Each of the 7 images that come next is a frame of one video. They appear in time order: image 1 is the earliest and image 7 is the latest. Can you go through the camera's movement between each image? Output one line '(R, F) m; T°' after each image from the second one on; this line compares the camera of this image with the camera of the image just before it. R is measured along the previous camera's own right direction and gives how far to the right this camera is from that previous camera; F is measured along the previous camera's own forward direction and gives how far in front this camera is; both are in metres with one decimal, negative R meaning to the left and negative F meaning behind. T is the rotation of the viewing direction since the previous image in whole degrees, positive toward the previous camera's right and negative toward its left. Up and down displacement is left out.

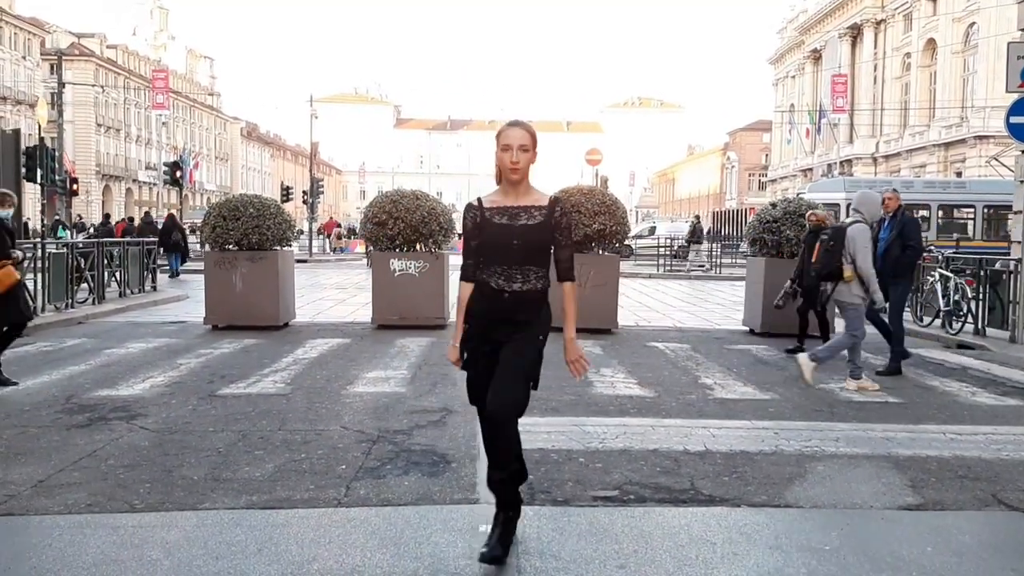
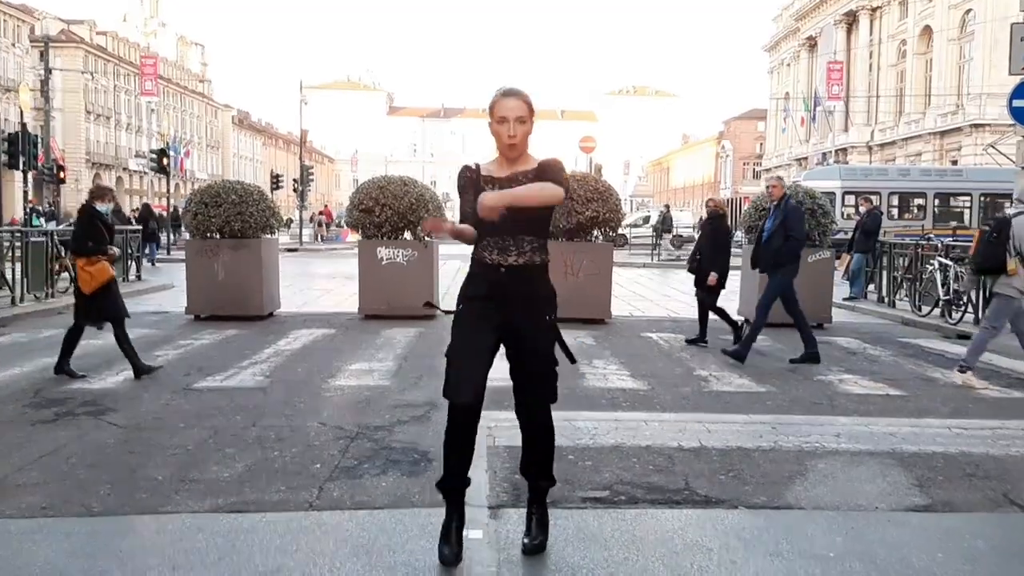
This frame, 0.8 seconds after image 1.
(+0.1, +0.3) m; 0°
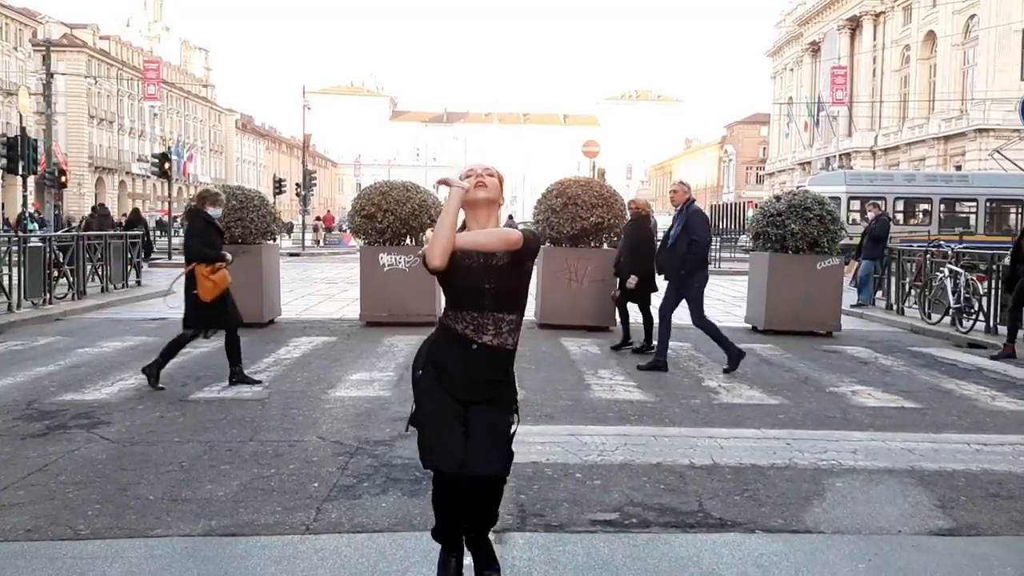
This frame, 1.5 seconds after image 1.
(0.0, +0.2) m; 0°
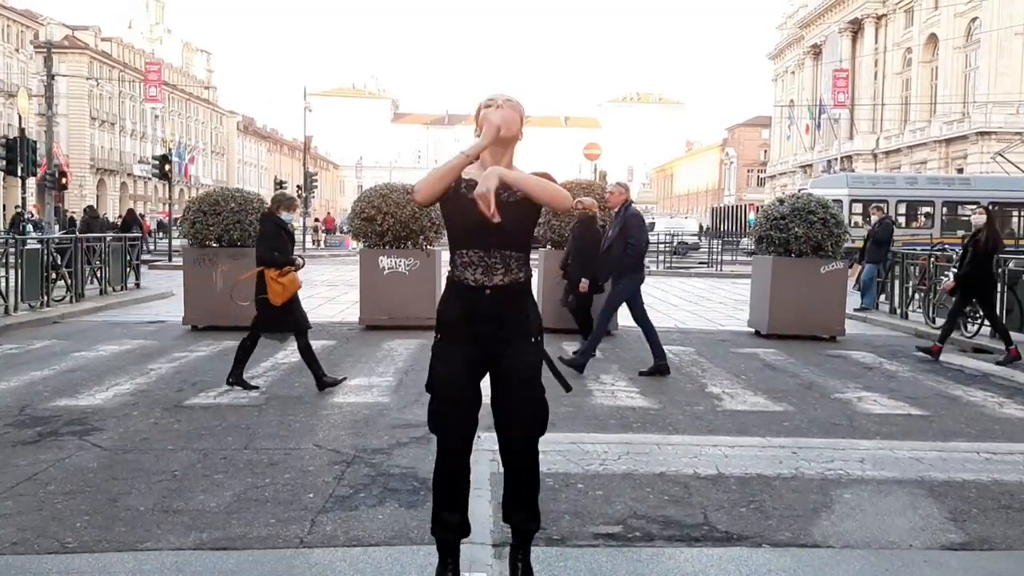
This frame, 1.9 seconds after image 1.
(0.0, +0.1) m; 0°
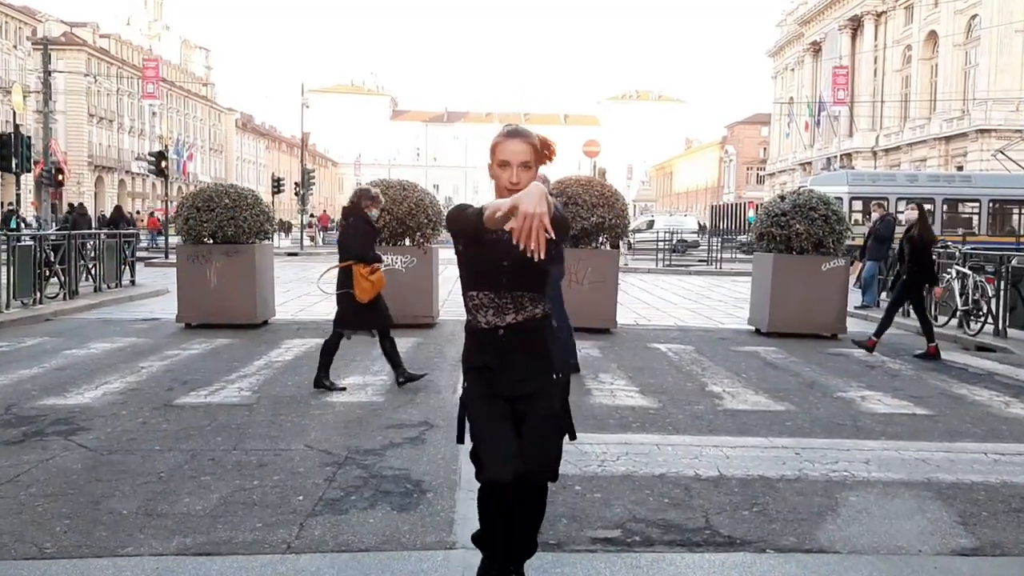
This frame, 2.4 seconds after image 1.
(0.0, +0.1) m; 0°
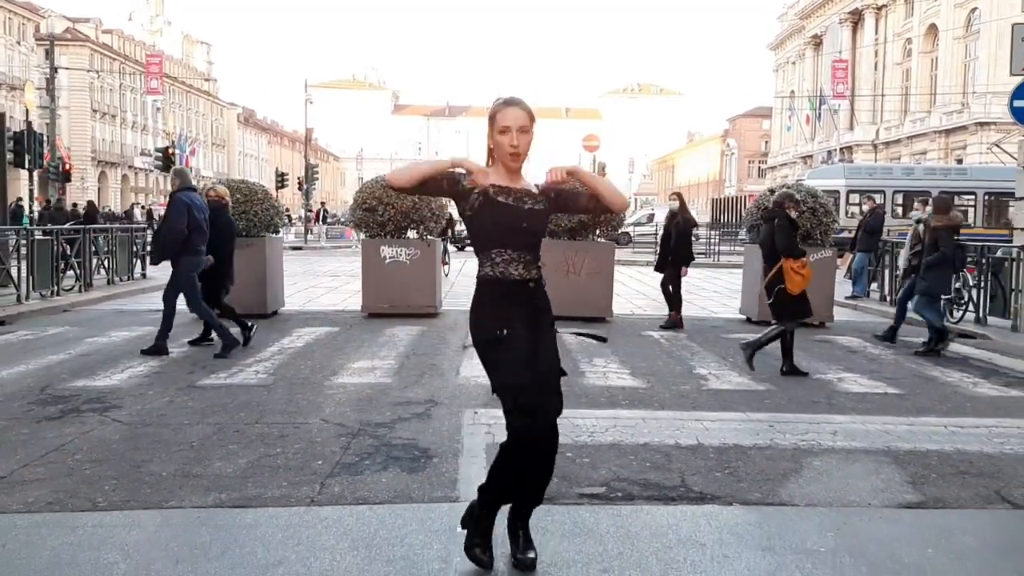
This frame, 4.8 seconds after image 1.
(0.0, -0.5) m; 0°
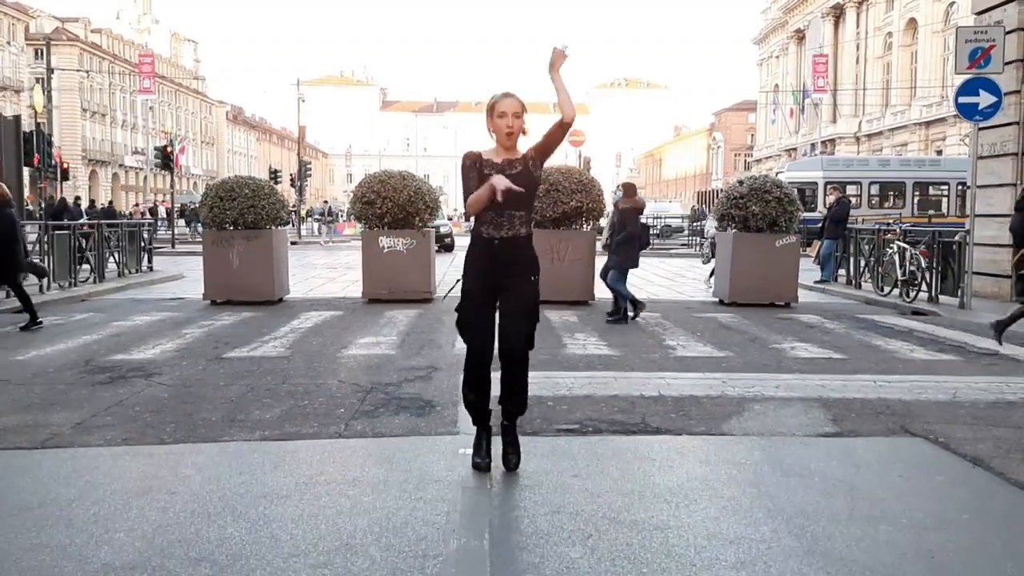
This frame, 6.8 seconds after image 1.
(0.0, -1.0) m; +1°
